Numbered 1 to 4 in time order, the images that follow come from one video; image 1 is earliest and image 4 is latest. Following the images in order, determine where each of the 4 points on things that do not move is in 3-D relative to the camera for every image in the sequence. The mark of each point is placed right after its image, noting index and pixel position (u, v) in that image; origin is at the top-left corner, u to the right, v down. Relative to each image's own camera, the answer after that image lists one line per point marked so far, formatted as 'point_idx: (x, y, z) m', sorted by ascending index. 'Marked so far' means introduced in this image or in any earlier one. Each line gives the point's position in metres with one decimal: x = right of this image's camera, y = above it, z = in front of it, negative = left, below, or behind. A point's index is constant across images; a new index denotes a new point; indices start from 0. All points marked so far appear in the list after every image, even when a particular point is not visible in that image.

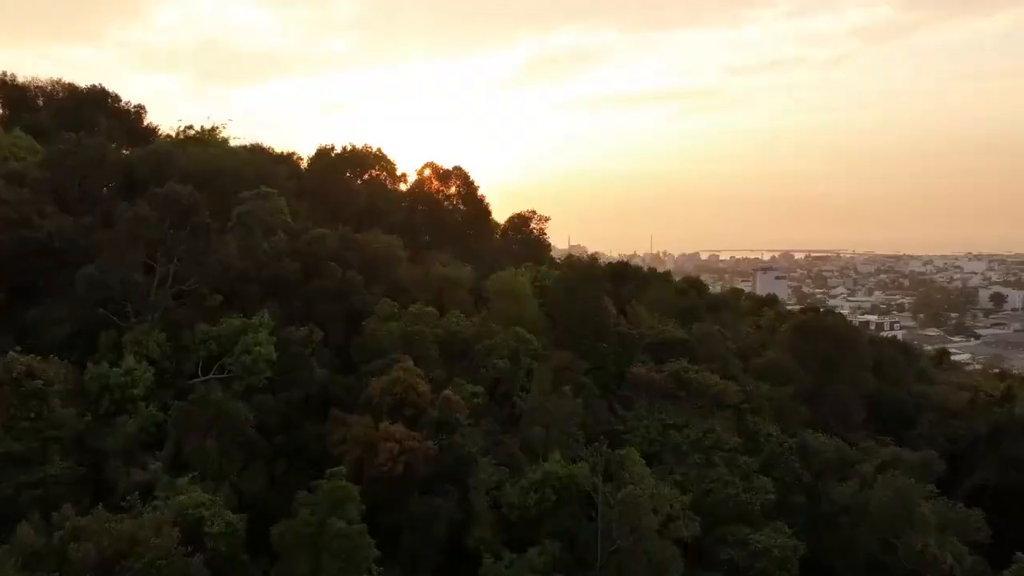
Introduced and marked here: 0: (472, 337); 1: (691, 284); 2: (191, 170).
0: (-0.4, -0.5, +7.6) m
1: (+3.3, 0.0, +13.8) m
2: (-3.5, +1.3, +8.3) m
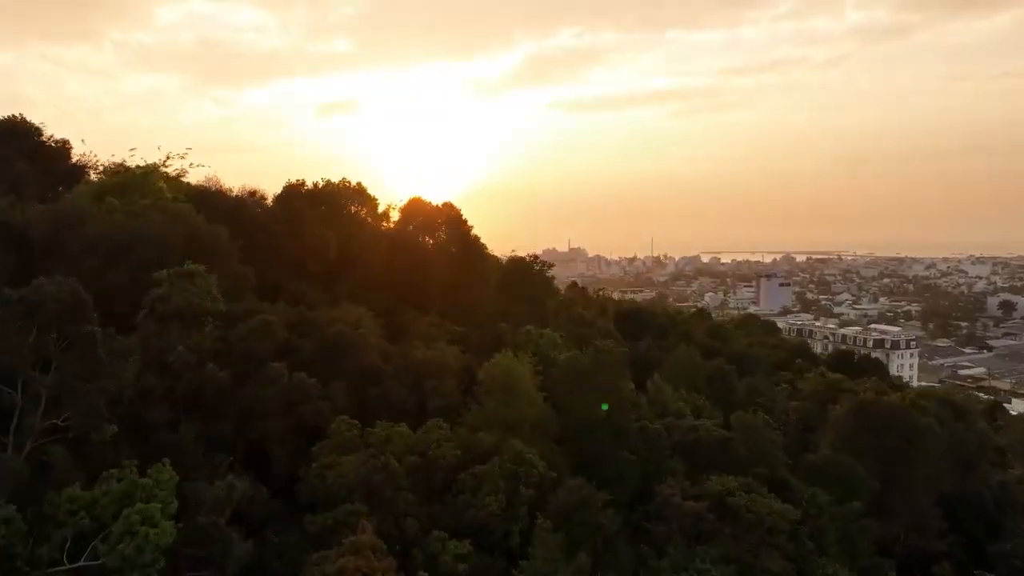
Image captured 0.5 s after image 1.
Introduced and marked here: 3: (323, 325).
0: (-0.4, -1.4, +5.8) m
1: (+3.3, -0.8, +12.0) m
2: (-3.6, +0.5, +6.5) m
3: (-1.8, -0.3, +7.0) m
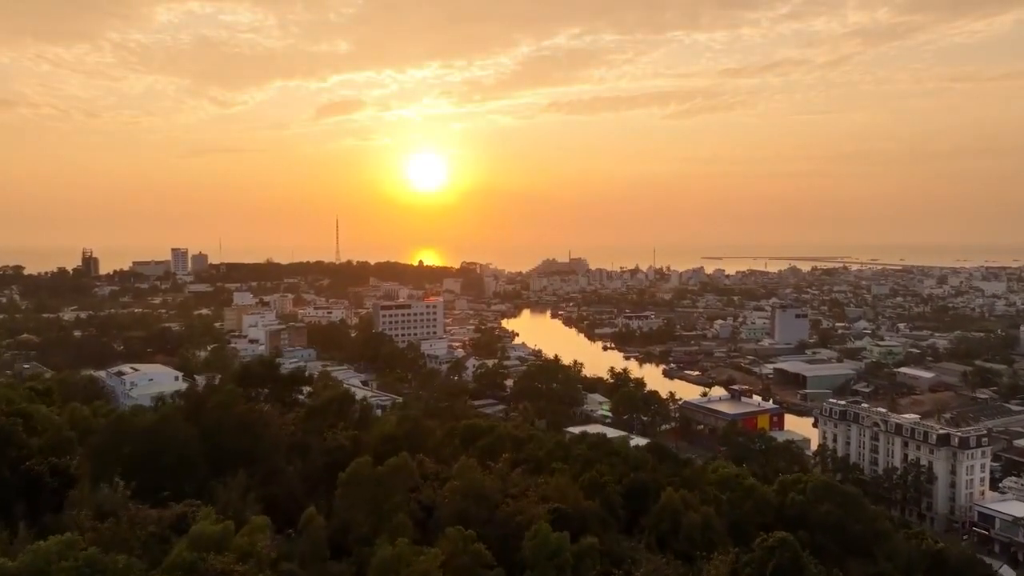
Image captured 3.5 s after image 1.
0: (-0.6, -5.3, -0.6) m
1: (+3.1, -4.8, +5.6) m
2: (-3.7, -3.5, 0.0) m
3: (-1.9, -4.3, +0.5) m
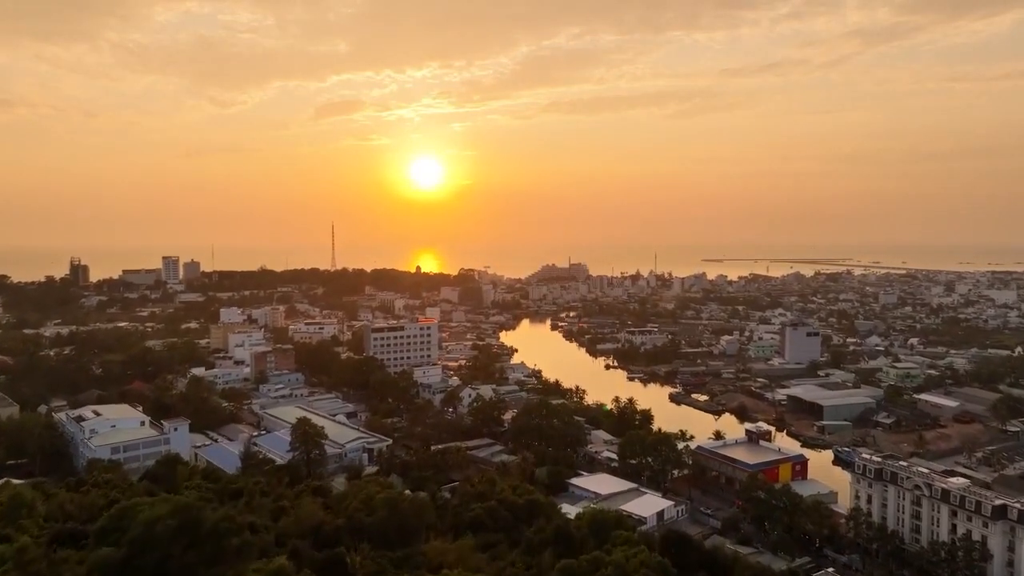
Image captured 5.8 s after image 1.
0: (-0.7, -7.4, -4.7) m
1: (+3.0, -6.9, +1.5) m
2: (-3.8, -5.6, -4.1) m
3: (-2.0, -6.4, -3.6) m
